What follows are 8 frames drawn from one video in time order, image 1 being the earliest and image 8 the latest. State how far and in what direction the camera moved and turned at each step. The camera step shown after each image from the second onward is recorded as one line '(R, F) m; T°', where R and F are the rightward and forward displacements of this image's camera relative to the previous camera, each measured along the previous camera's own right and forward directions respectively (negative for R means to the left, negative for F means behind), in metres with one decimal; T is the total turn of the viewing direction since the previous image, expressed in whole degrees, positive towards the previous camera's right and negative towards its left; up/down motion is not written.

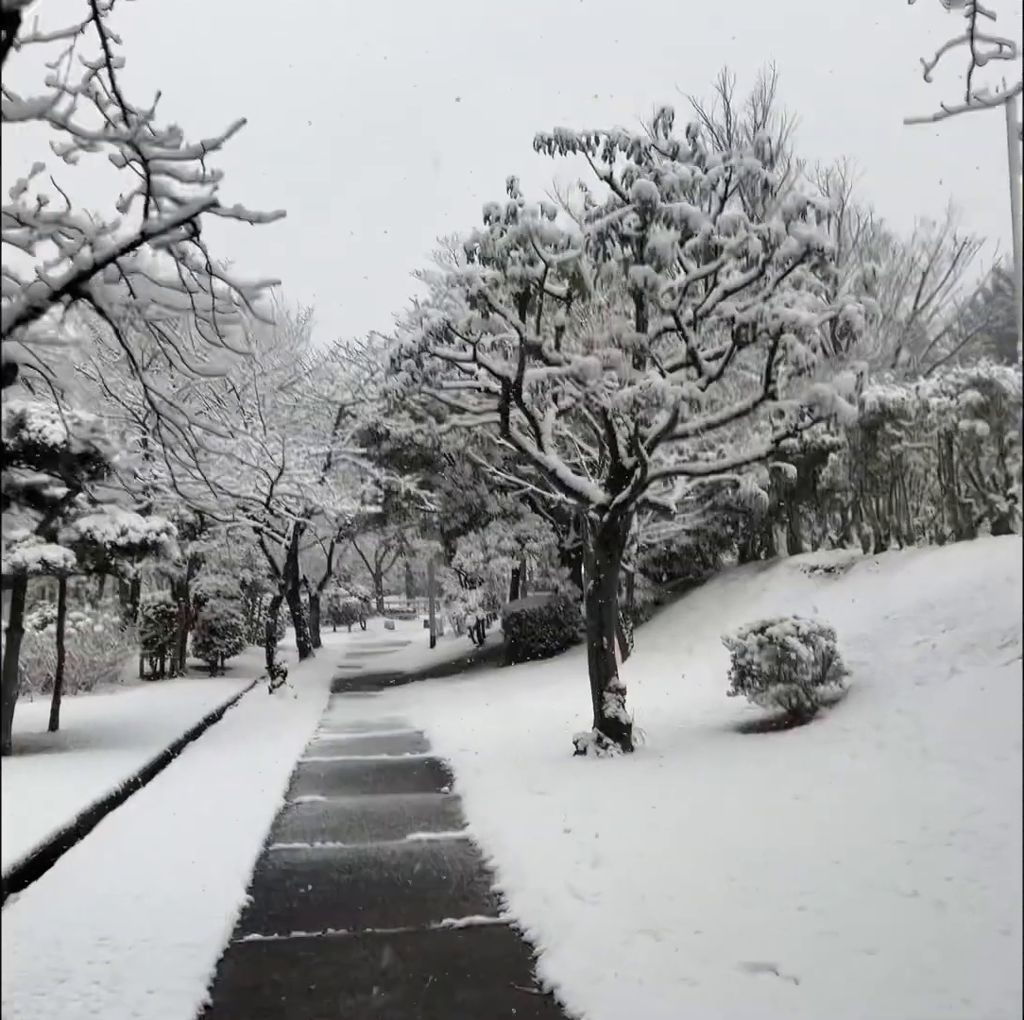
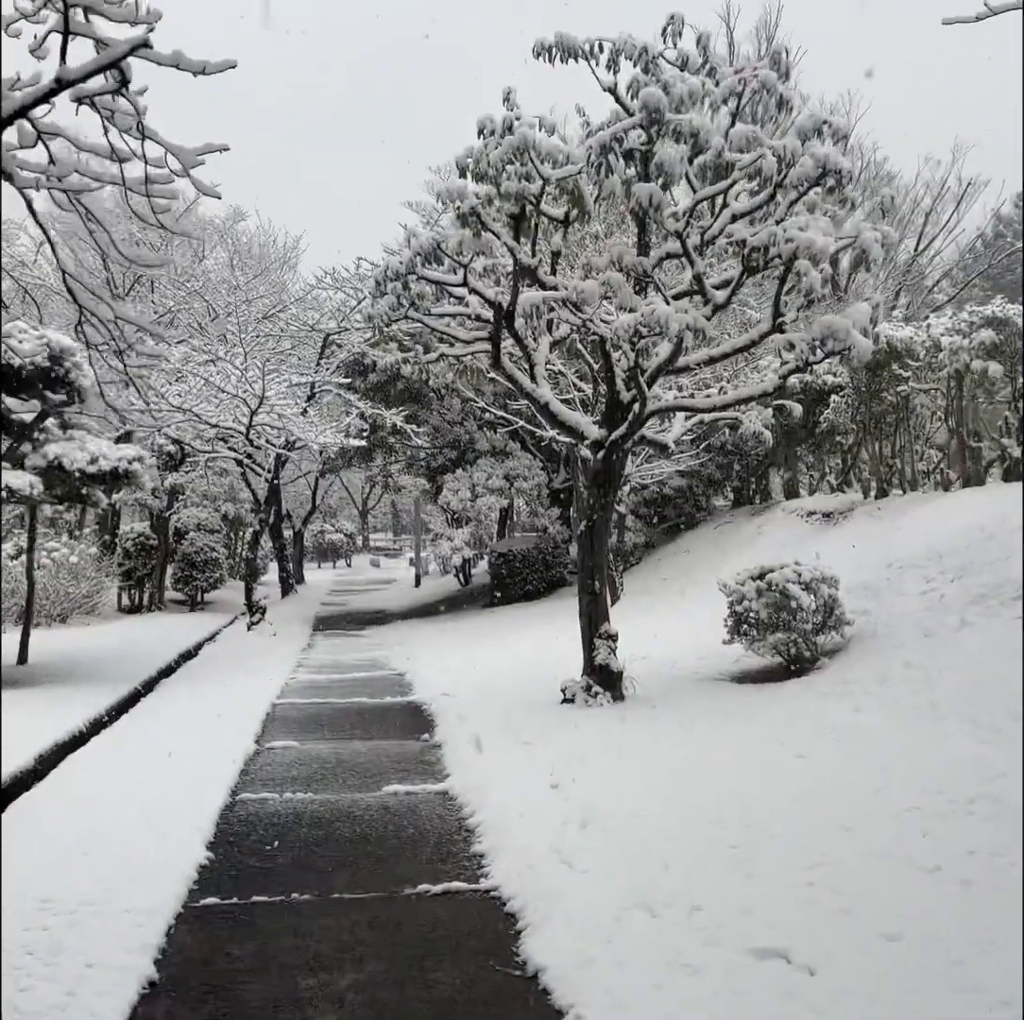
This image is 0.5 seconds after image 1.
(0.0, +0.4) m; +1°
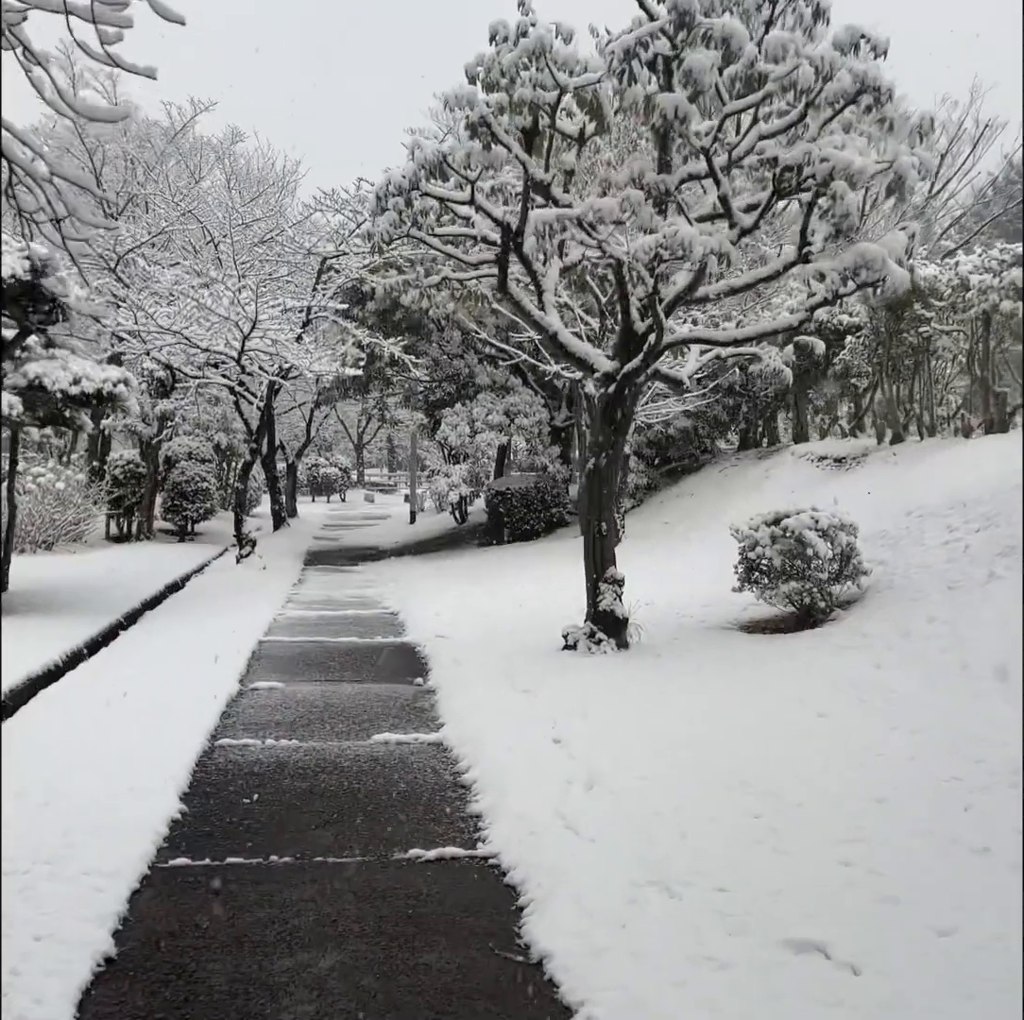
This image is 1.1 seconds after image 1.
(0.0, +0.4) m; 0°
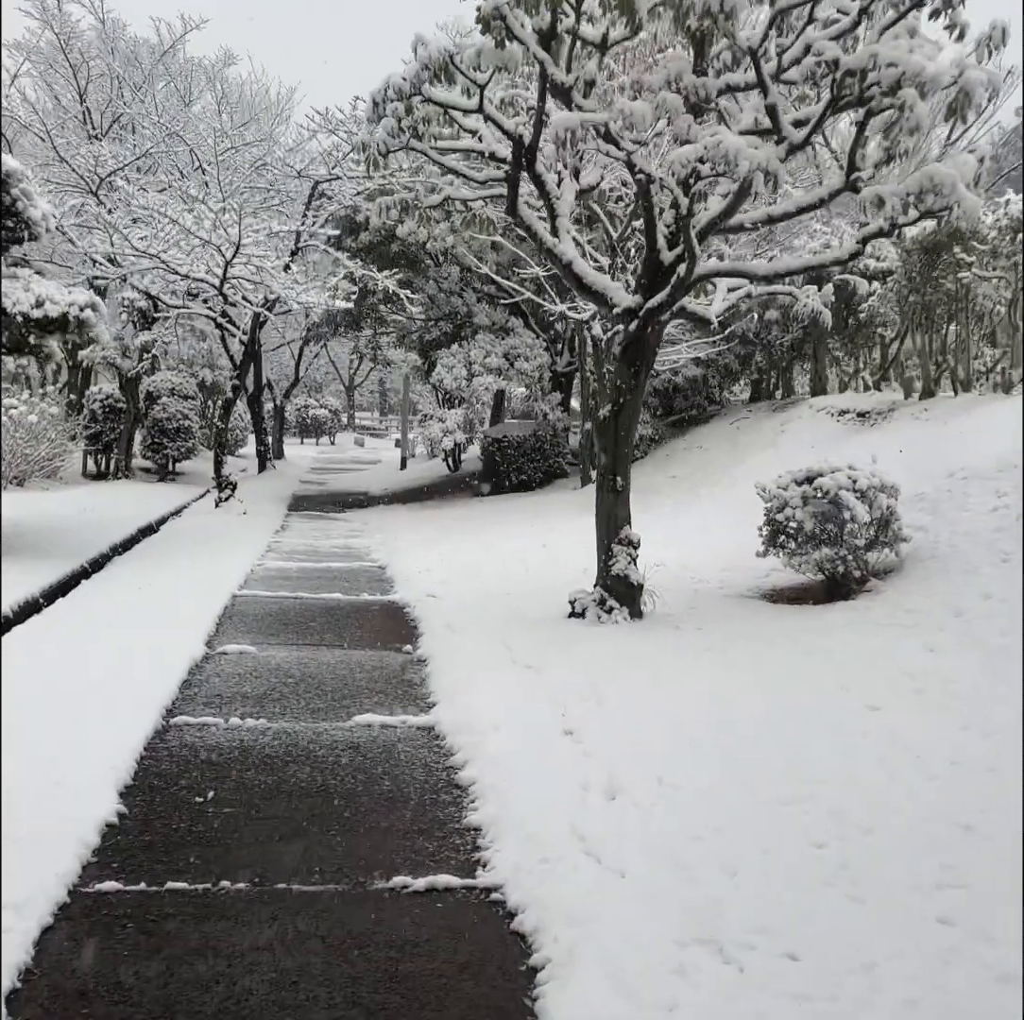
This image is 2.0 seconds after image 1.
(-0.1, +0.7) m; 0°
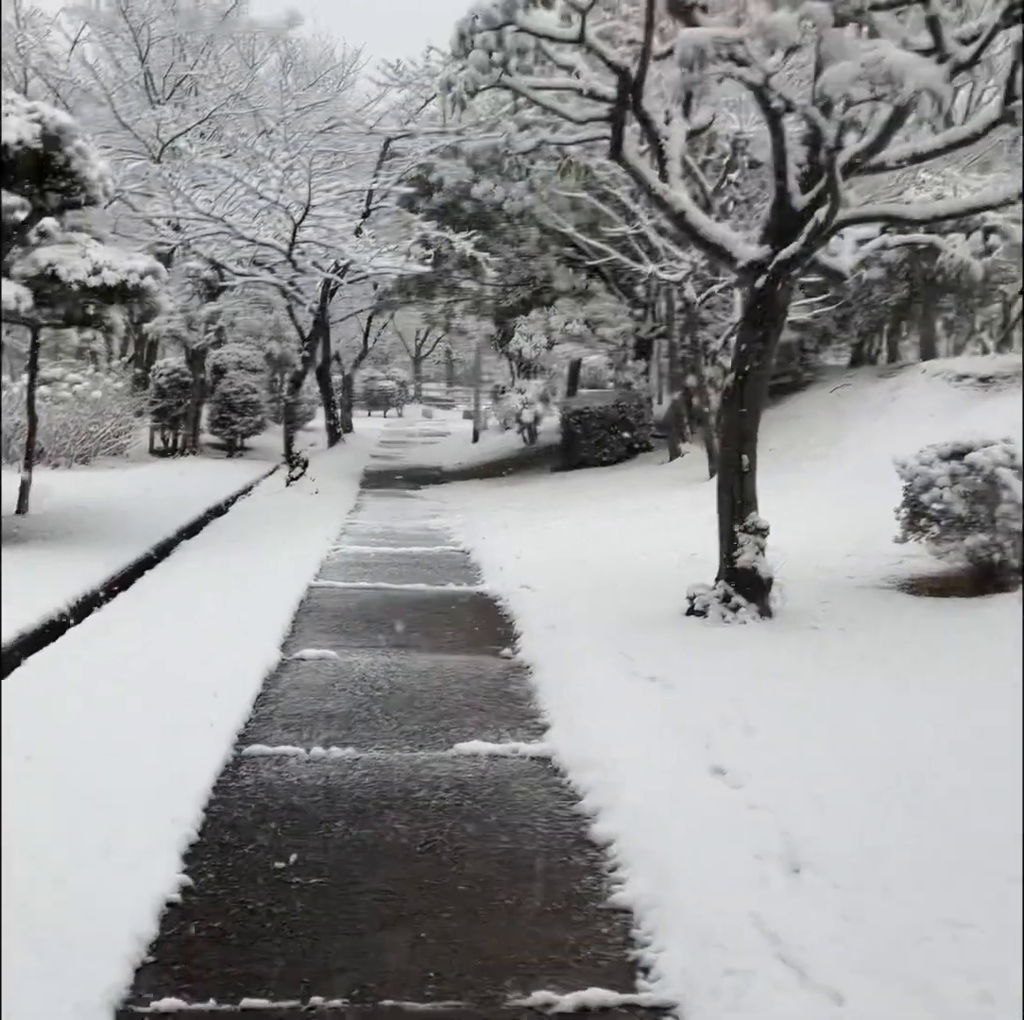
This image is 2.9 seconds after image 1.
(-0.2, +0.7) m; -3°
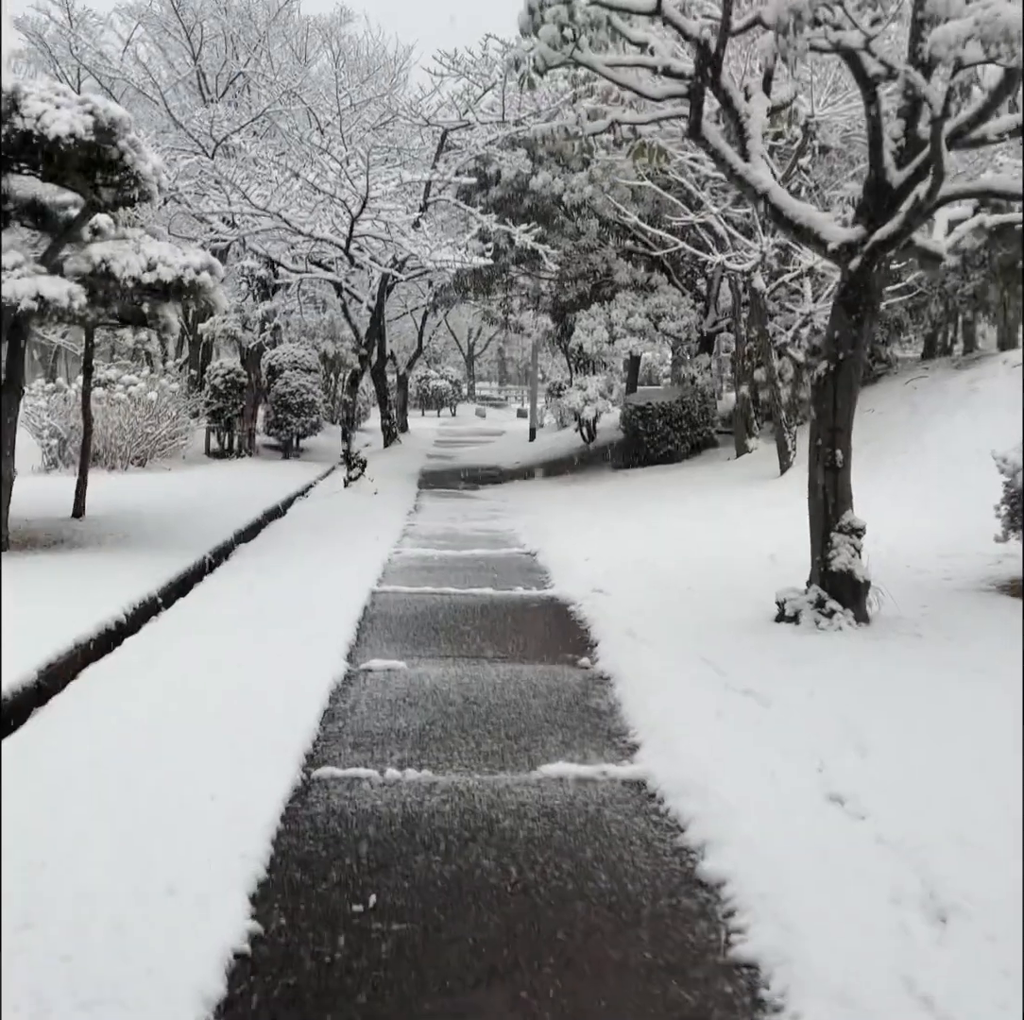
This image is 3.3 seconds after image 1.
(-0.1, +0.3) m; -2°
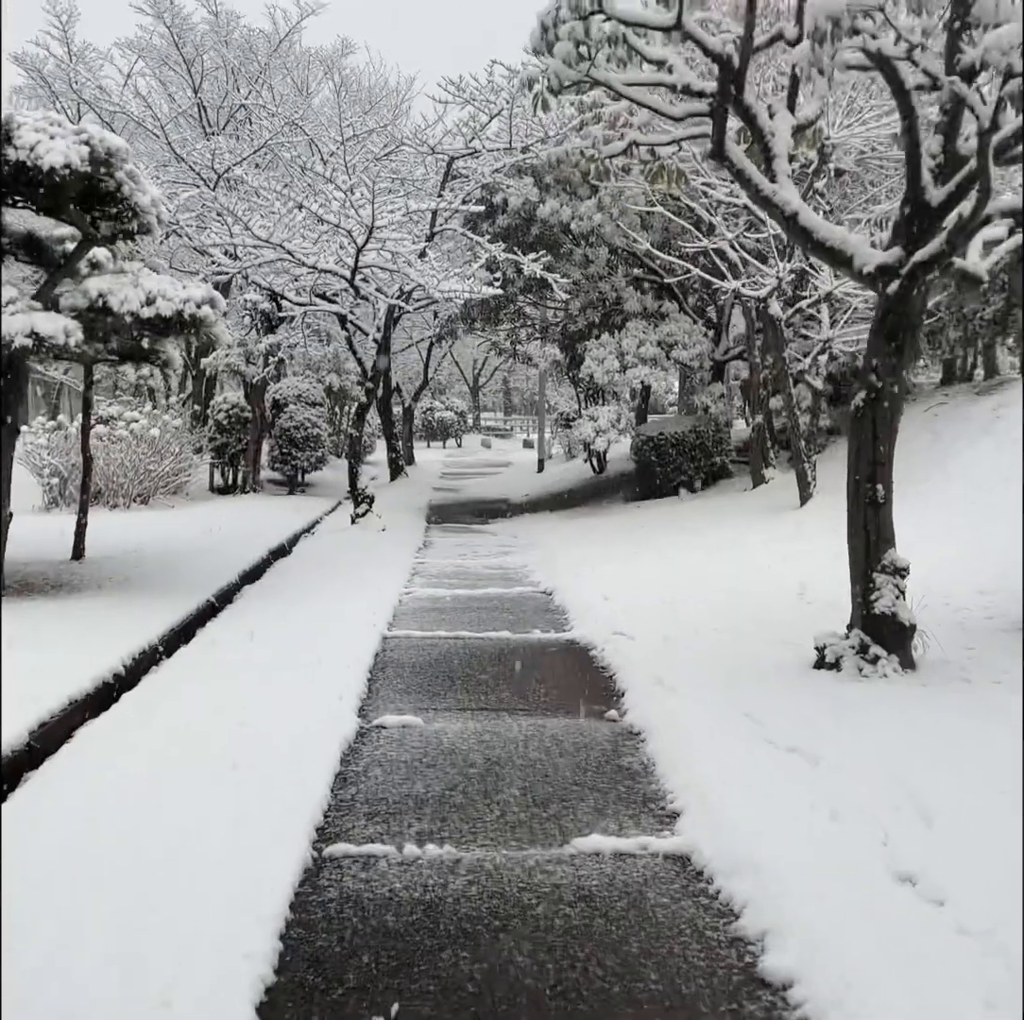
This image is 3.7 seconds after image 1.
(-0.1, +0.3) m; 0°
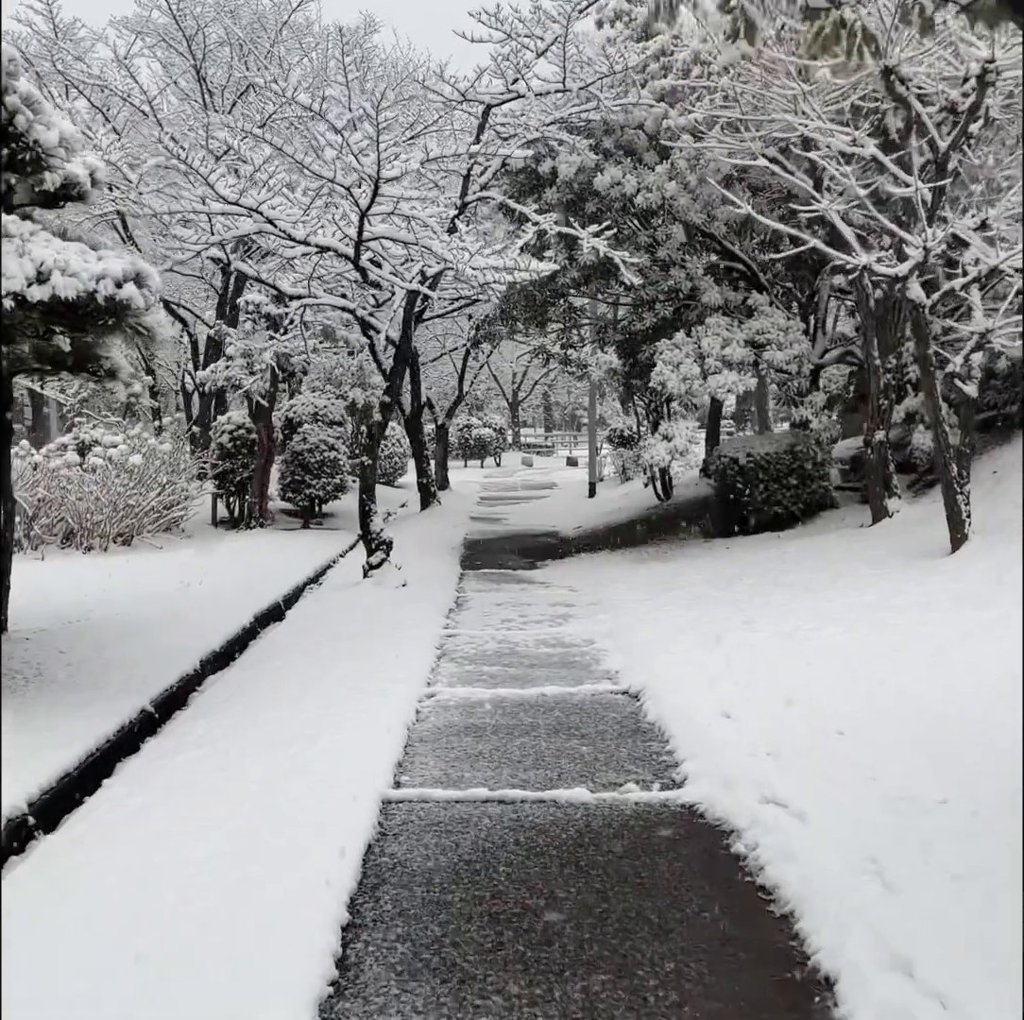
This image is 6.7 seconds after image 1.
(-0.1, +2.2) m; -2°
